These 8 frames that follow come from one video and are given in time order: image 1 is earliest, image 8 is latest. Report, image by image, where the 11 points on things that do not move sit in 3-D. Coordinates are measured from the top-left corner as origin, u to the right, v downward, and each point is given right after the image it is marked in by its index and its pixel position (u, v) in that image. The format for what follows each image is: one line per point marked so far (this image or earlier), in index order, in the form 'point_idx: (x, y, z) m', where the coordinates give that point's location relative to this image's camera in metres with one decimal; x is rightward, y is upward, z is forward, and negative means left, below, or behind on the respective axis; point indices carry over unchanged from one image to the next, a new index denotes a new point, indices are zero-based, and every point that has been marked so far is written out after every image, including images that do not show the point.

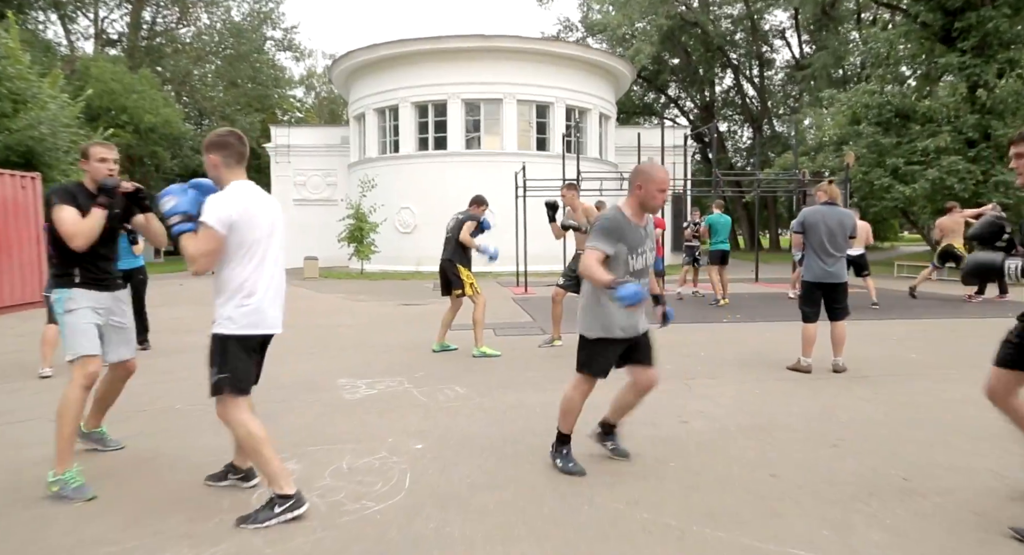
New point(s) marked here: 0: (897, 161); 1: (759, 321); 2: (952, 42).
0: (+11.2, +3.3, +16.8) m
1: (+3.7, -0.7, +8.8) m
2: (+12.2, +6.6, +16.2) m
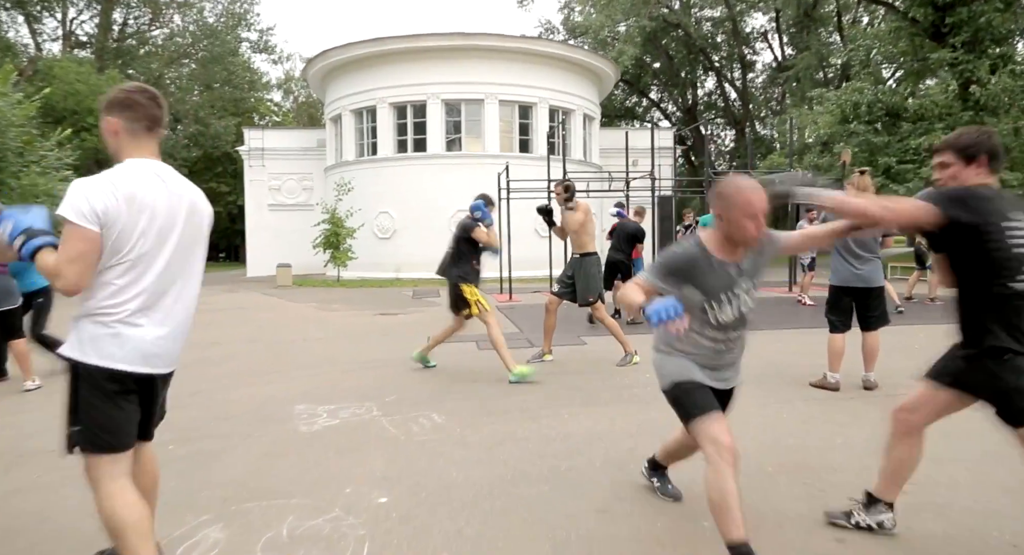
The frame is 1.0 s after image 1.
0: (+10.7, +3.3, +16.4) m
1: (+3.5, -0.7, +8.2) m
2: (+11.7, +6.5, +15.9) m
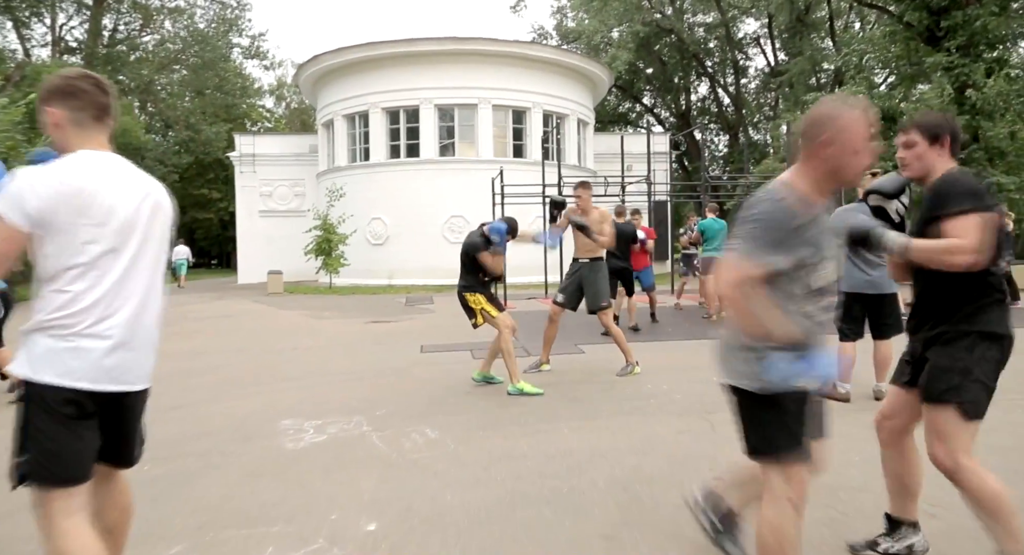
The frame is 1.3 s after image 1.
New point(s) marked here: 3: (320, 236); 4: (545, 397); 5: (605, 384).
0: (+10.5, +3.1, +16.3) m
1: (+3.4, -0.8, +8.0) m
2: (+11.6, +6.4, +15.9) m
3: (-6.5, +1.4, +19.9) m
4: (+0.3, -1.0, +5.1) m
5: (+0.9, -1.0, +5.5) m
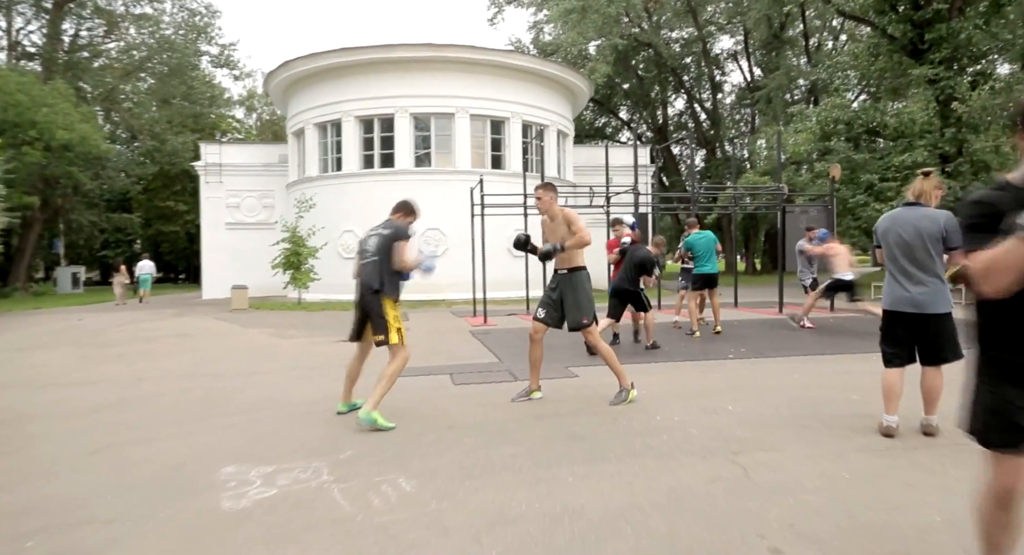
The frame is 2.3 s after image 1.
0: (+10.0, +2.7, +16.1) m
1: (+3.2, -1.0, +7.4) m
2: (+11.0, +6.0, +15.8) m
3: (-7.2, +0.9, +18.9) m
4: (+0.2, -1.2, +4.4) m
5: (+0.8, -1.1, +4.8) m
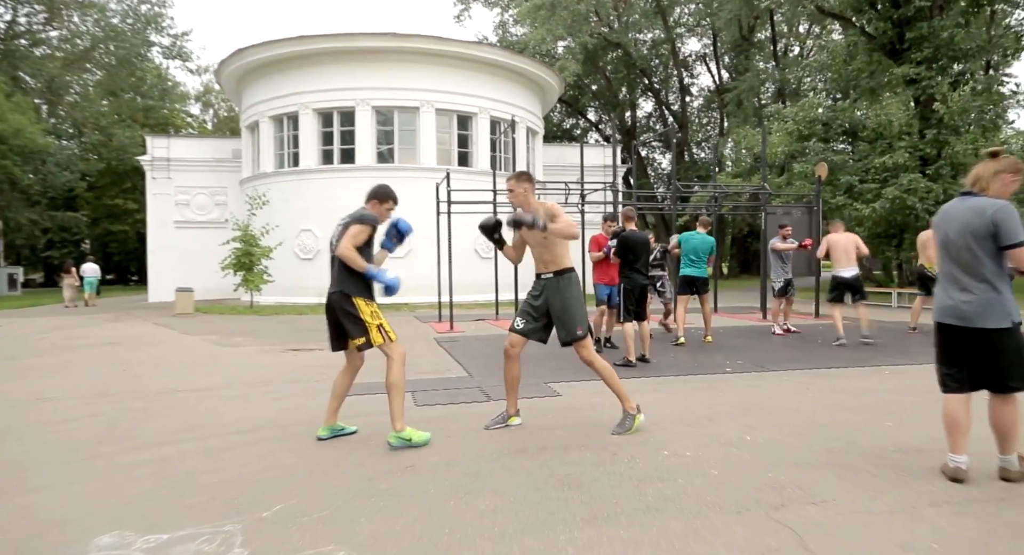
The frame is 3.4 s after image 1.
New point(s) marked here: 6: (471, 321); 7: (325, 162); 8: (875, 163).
0: (+9.1, +2.7, +15.8) m
1: (+2.9, -1.0, +6.7) m
2: (+10.2, +5.9, +15.5) m
3: (-8.2, +0.8, +17.6) m
4: (+0.1, -1.2, +3.5) m
5: (+0.6, -1.2, +4.0) m
6: (-0.9, -1.0, +13.0) m
7: (-6.3, +3.9, +19.7) m
8: (+9.6, +3.0, +15.4) m
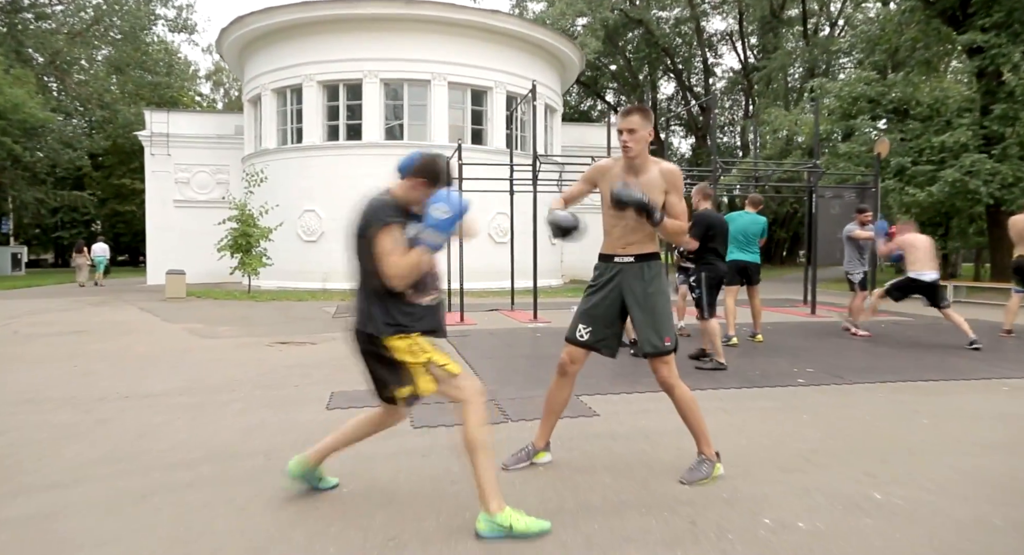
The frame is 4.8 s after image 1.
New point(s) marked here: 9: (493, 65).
0: (+9.6, +2.9, +14.3) m
1: (+3.1, -0.9, +5.4) m
2: (+10.7, +6.1, +14.0) m
3: (-7.7, +1.3, +16.5) m
4: (+0.2, -1.1, +2.3) m
5: (+0.8, -1.1, +2.8) m
6: (-0.6, -0.7, +11.8) m
7: (-5.8, +4.4, +18.5) m
8: (+10.0, +3.2, +14.0) m
9: (-0.6, +6.8, +18.8) m
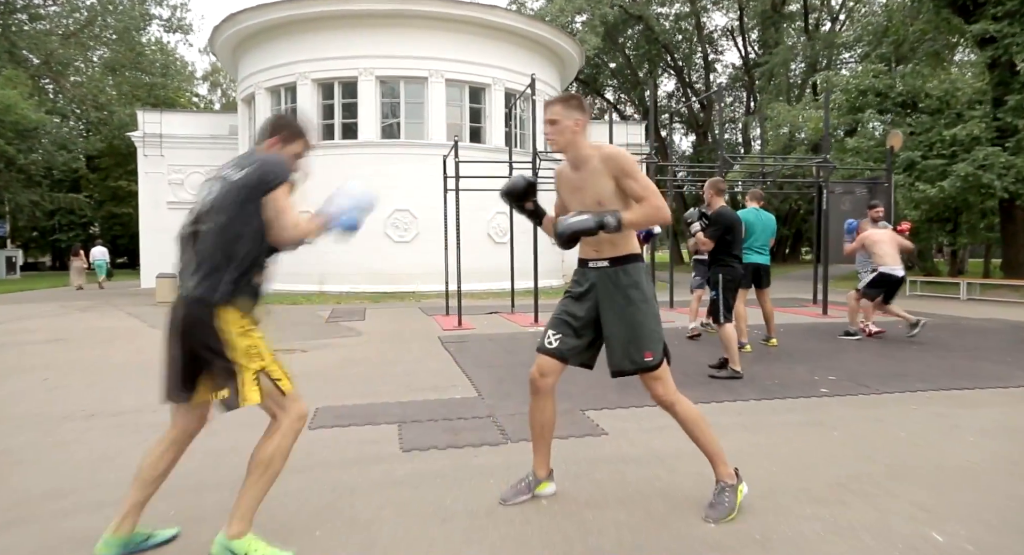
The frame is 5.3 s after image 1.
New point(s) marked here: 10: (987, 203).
0: (+9.5, +2.9, +13.9) m
1: (+3.1, -0.9, +5.0) m
2: (+10.6, +6.1, +13.6) m
3: (-7.7, +1.3, +16.1) m
4: (+0.2, -1.2, +1.9) m
5: (+0.8, -1.1, +2.4) m
6: (-0.6, -0.7, +11.4) m
7: (-5.8, +4.3, +18.1) m
8: (+10.0, +3.3, +13.5) m
9: (-0.6, +6.8, +18.4) m
10: (+11.1, +1.7, +13.7) m
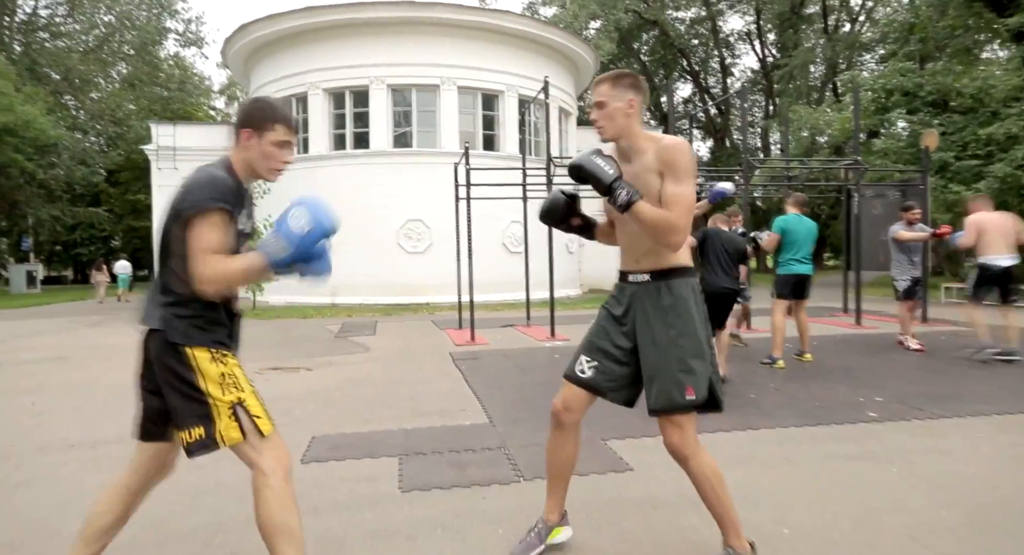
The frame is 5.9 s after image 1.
0: (+9.8, +2.8, +13.3) m
1: (+3.2, -1.0, +4.5) m
2: (+10.9, +6.0, +12.9) m
3: (-7.3, +0.9, +15.9) m
4: (+0.2, -1.2, +1.5) m
5: (+0.8, -1.2, +1.9) m
6: (-0.3, -0.9, +11.0) m
7: (-5.4, +4.0, +17.9) m
8: (+10.3, +3.1, +12.9) m
9: (-0.2, +6.5, +18.1) m
10: (+11.5, +1.6, +13.0) m
